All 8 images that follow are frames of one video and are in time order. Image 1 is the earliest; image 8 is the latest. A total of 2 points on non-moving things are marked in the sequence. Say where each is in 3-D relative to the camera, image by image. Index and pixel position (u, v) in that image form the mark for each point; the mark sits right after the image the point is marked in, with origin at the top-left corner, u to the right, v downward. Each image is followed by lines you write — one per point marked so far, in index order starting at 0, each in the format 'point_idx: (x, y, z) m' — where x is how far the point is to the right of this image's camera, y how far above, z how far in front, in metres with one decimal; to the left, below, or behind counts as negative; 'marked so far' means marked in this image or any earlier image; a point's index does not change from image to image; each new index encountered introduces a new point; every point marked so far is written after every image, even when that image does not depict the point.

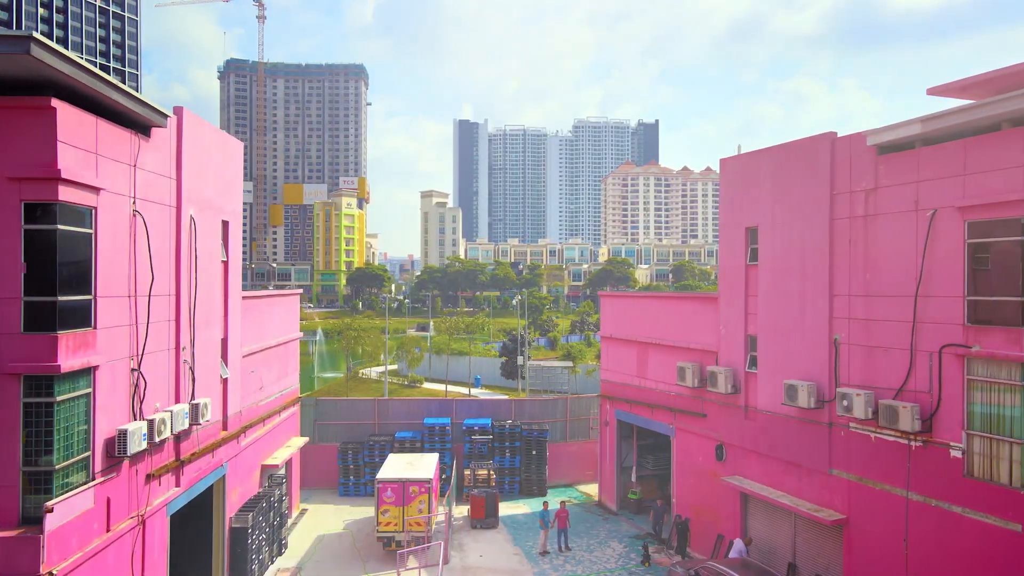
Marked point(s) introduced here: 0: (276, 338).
0: (-9.8, -2.1, +17.9) m
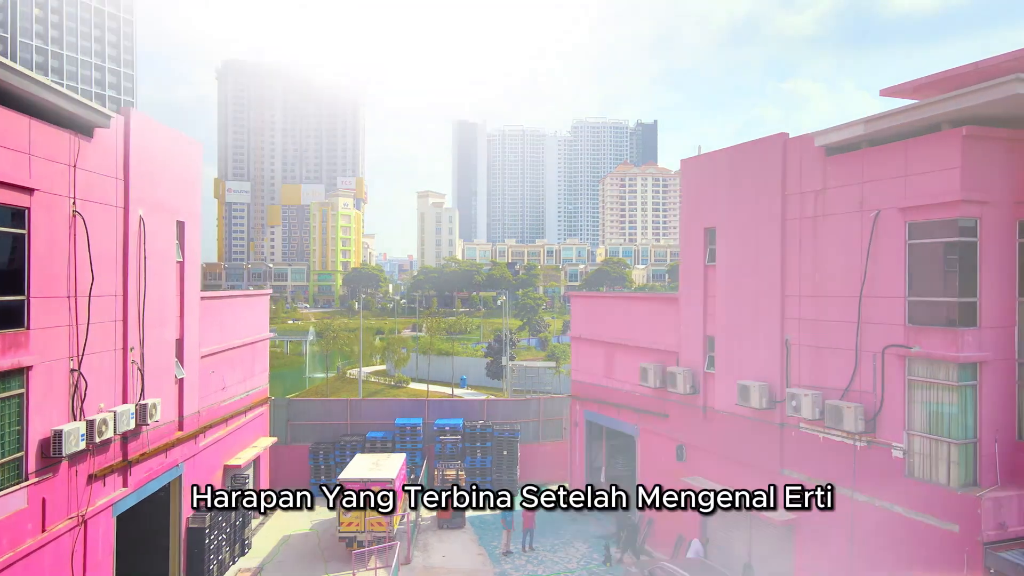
0: (-11.2, -2.1, +17.9) m
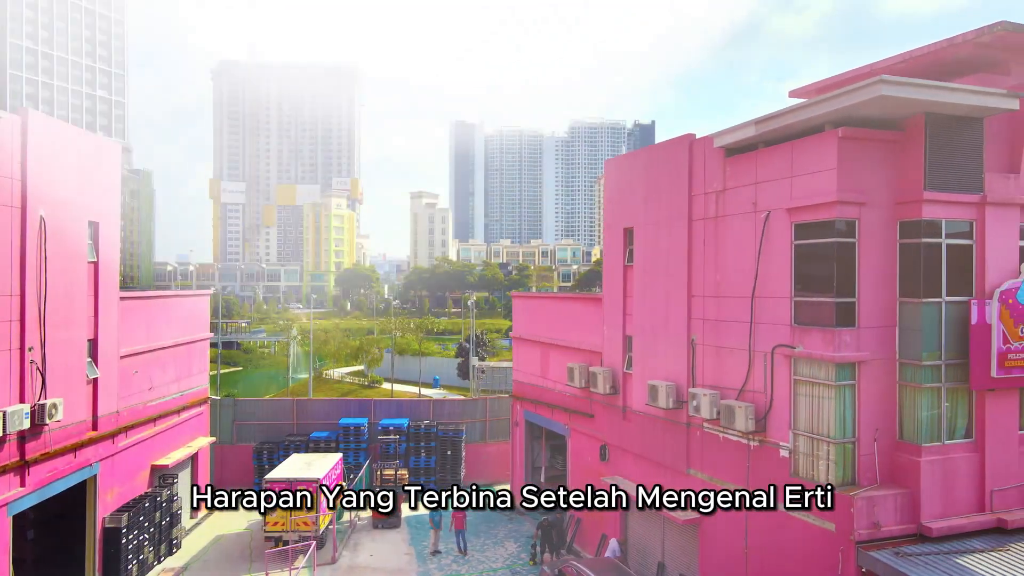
0: (-14.0, -2.1, +17.9) m
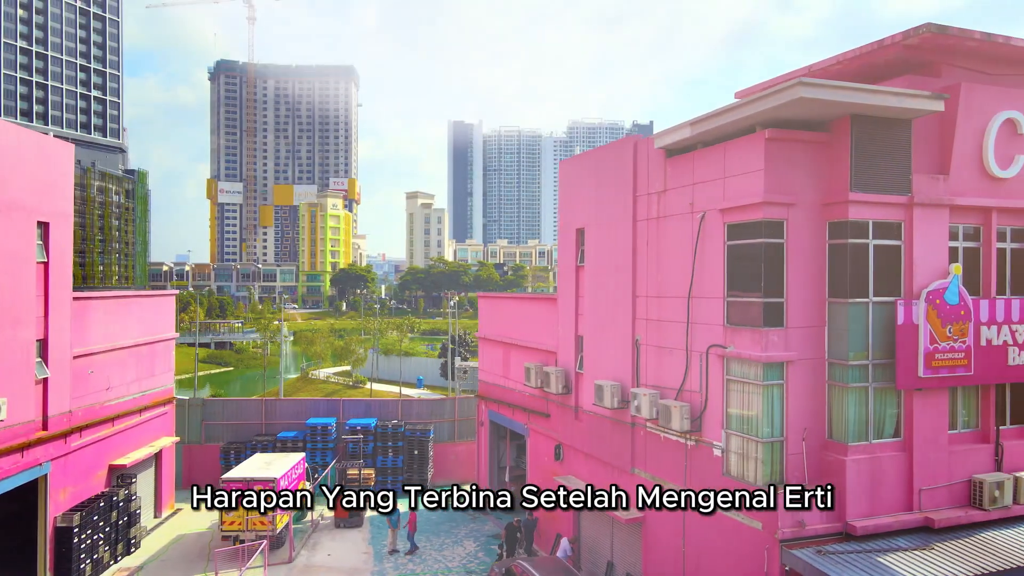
0: (-15.7, -2.1, +18.0) m
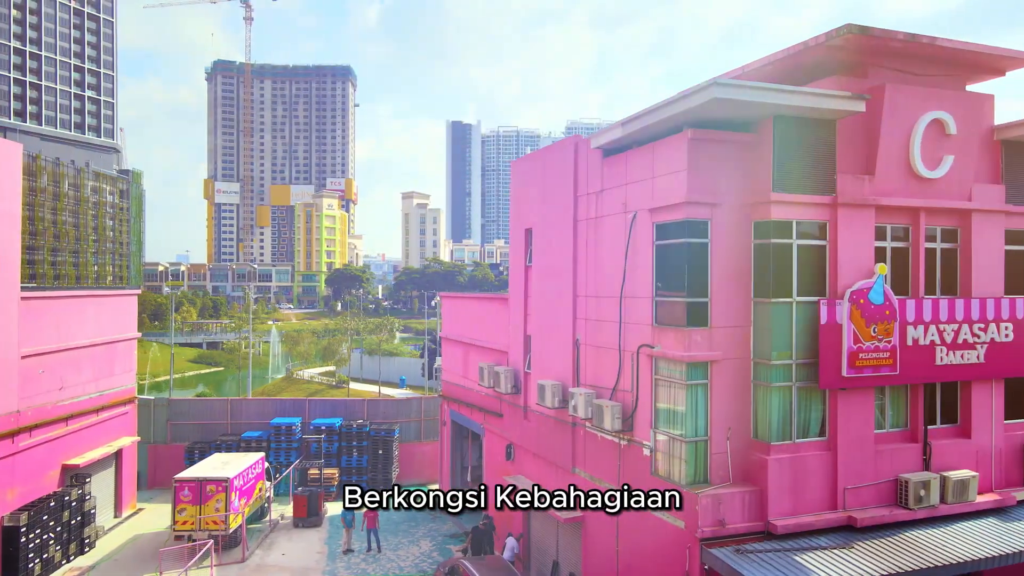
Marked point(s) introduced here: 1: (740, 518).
0: (-17.5, -2.1, +18.0) m
1: (+5.3, -5.3, +10.0) m
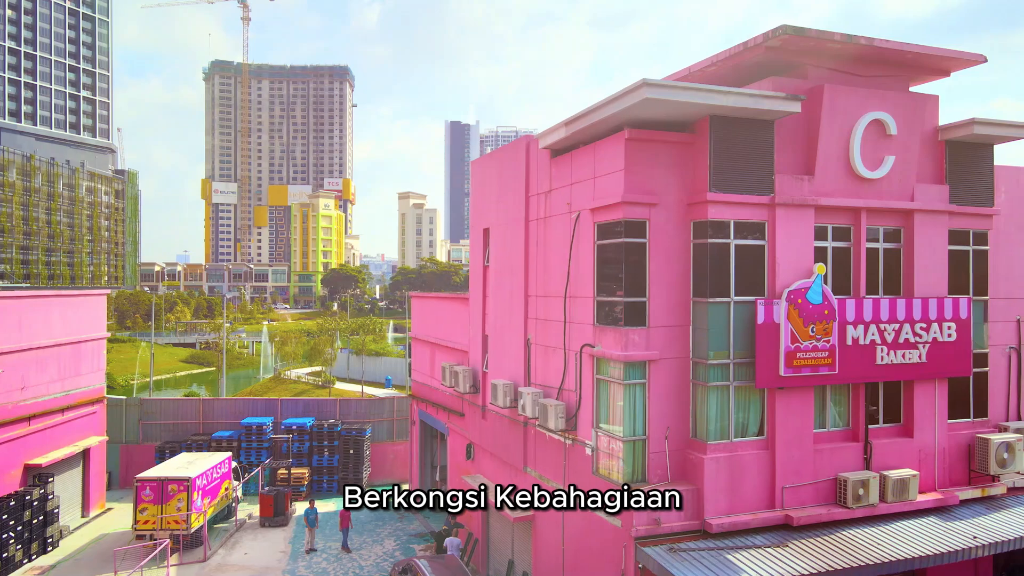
0: (-18.9, -2.1, +18.0) m
1: (+3.8, -5.3, +10.1) m
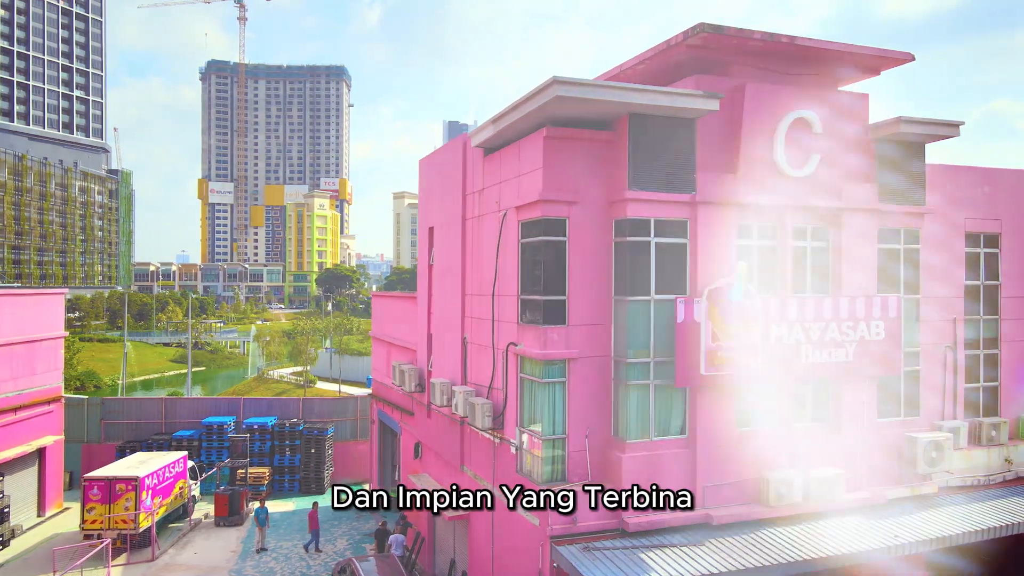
0: (-20.9, -2.0, +18.0) m
1: (+1.9, -5.3, +10.0) m
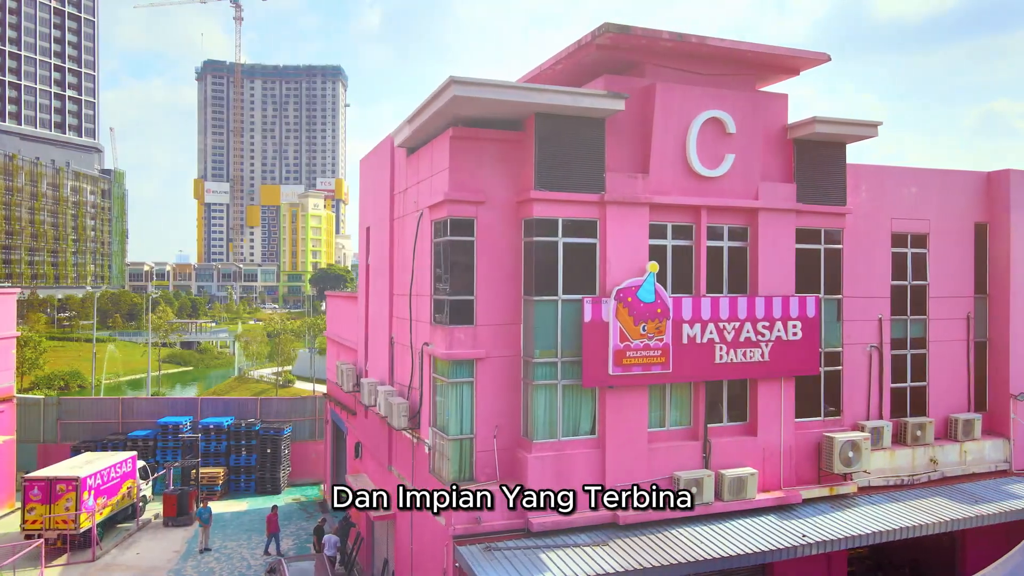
0: (-23.1, -2.0, +17.9) m
1: (-0.3, -5.3, +10.0) m
